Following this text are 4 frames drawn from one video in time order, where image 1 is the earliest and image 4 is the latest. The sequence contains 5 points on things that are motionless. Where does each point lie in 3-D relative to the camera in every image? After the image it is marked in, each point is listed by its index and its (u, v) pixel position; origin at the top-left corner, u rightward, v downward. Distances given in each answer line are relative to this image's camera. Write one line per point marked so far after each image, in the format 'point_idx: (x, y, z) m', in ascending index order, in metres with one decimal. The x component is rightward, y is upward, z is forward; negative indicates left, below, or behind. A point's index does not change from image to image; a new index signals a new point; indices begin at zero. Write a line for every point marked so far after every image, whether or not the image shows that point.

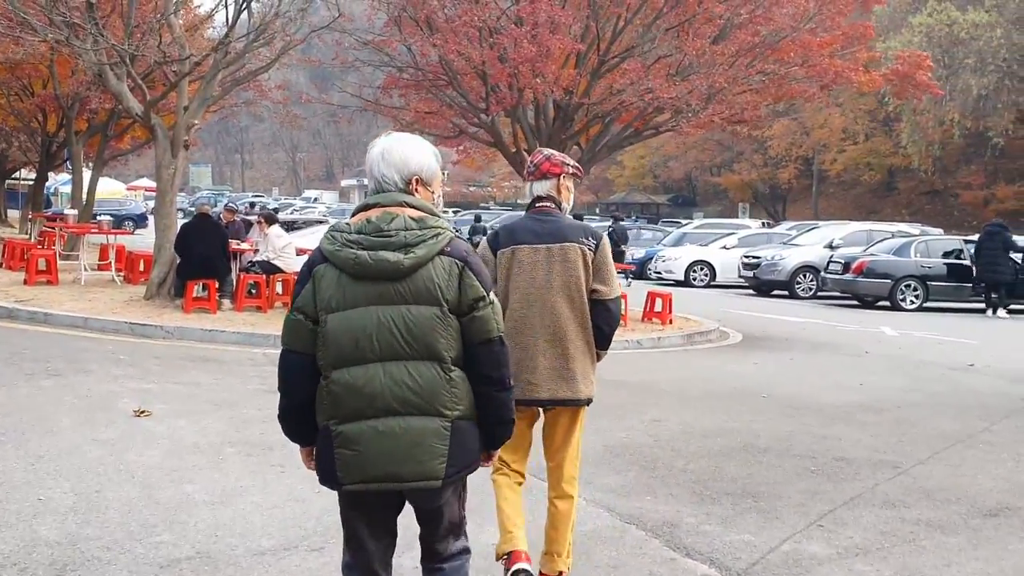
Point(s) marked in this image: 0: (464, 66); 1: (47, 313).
0: (-0.7, +3.2, +14.2) m
1: (-5.6, -0.3, +12.0) m
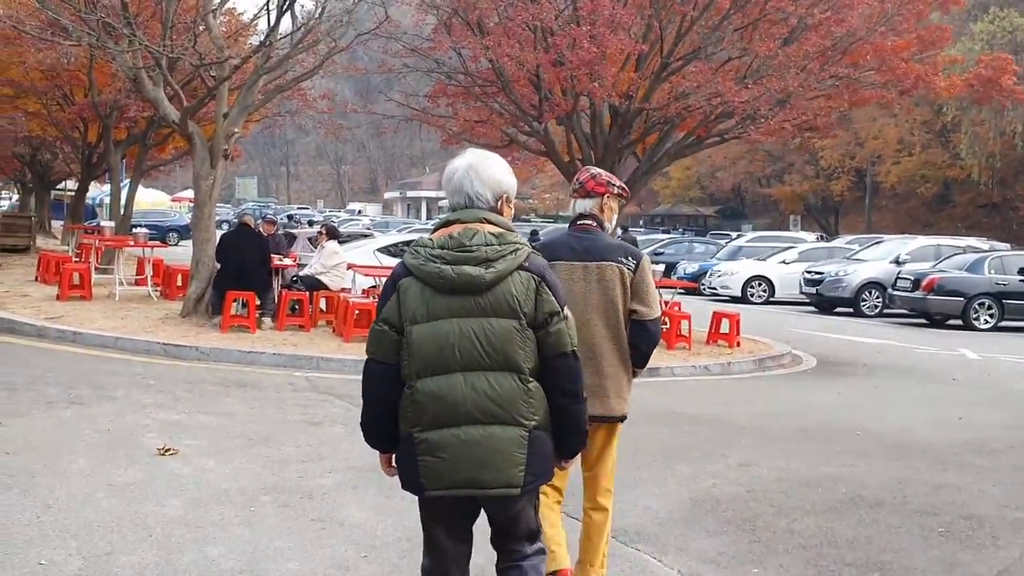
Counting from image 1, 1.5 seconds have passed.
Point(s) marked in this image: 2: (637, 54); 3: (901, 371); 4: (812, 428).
0: (+0.1, +2.9, +13.4) m
1: (-4.9, -0.5, +11.3) m
2: (+1.7, +3.2, +13.5) m
3: (+5.0, -1.1, +12.9) m
4: (+2.6, -1.2, +8.5) m
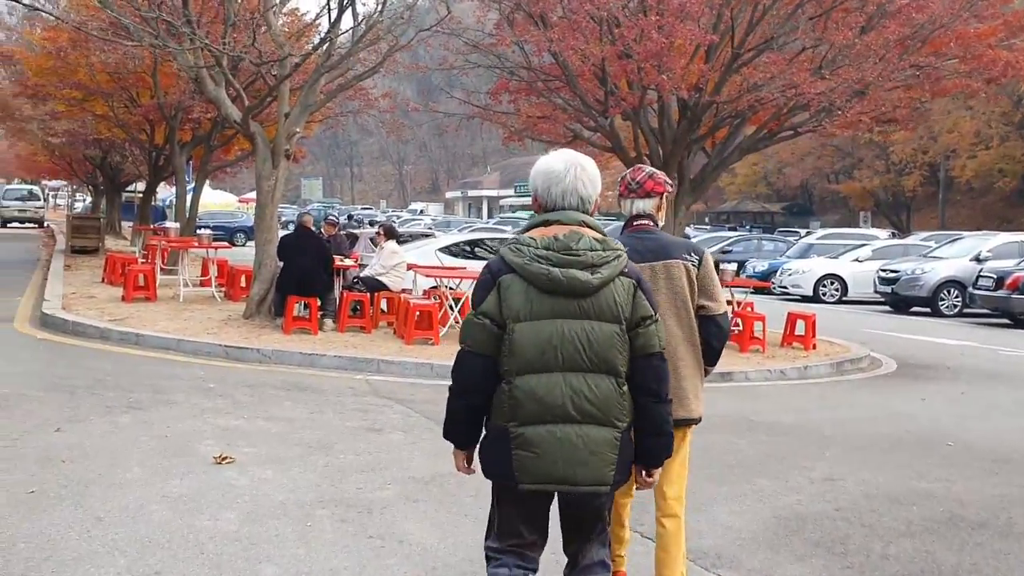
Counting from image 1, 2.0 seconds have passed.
0: (+0.9, +2.9, +13.0) m
1: (-4.2, -0.5, +11.3) m
2: (+2.6, +3.2, +13.0) m
3: (+5.8, -1.1, +12.2) m
4: (+3.1, -1.2, +8.0) m
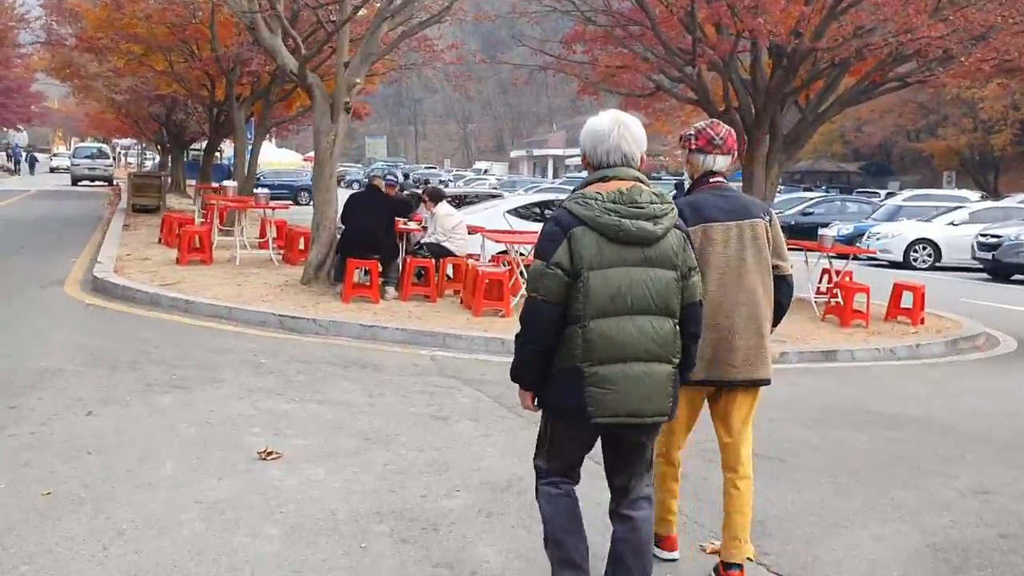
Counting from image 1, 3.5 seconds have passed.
0: (+1.9, +3.3, +11.8) m
1: (-3.4, -0.1, +10.6) m
2: (+3.5, +3.5, +11.7) m
3: (+6.7, -0.7, +10.8) m
4: (+3.7, -1.0, +6.9) m
